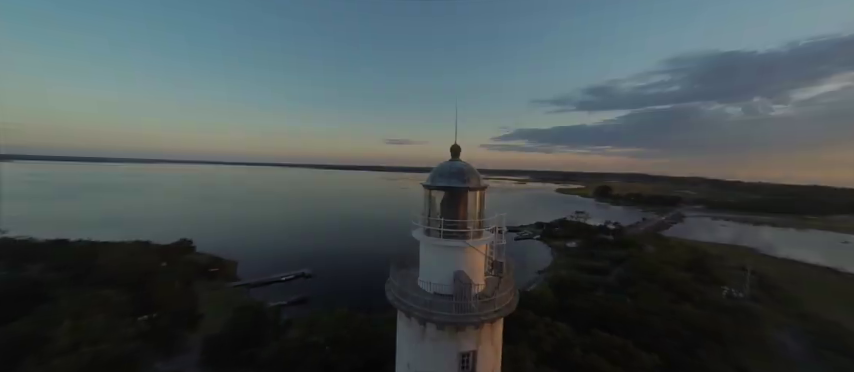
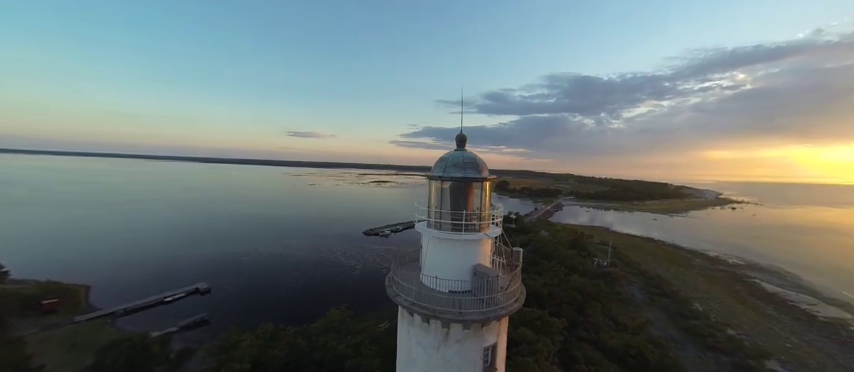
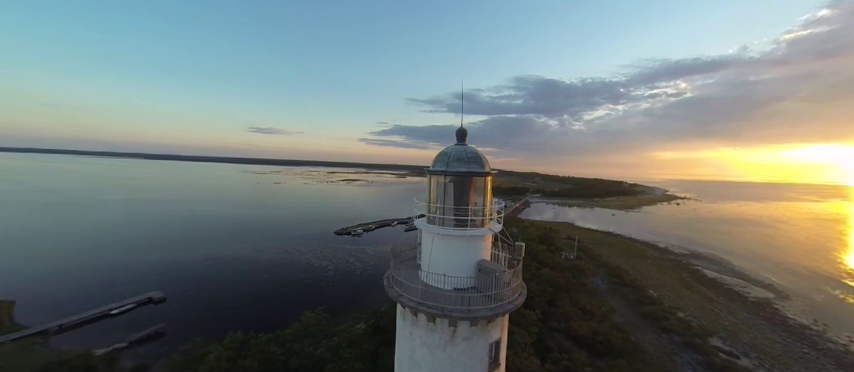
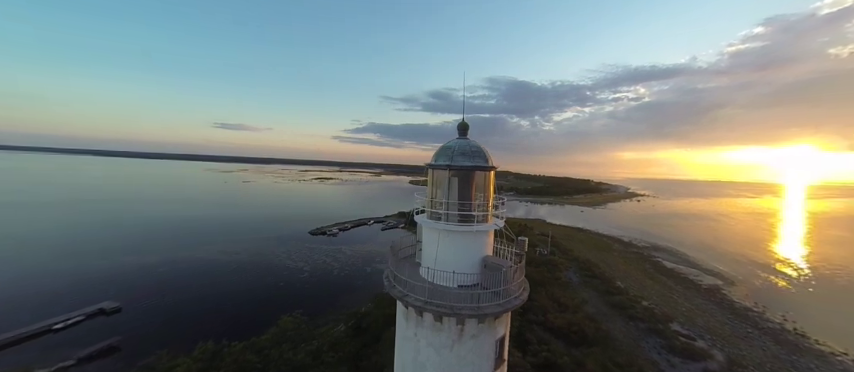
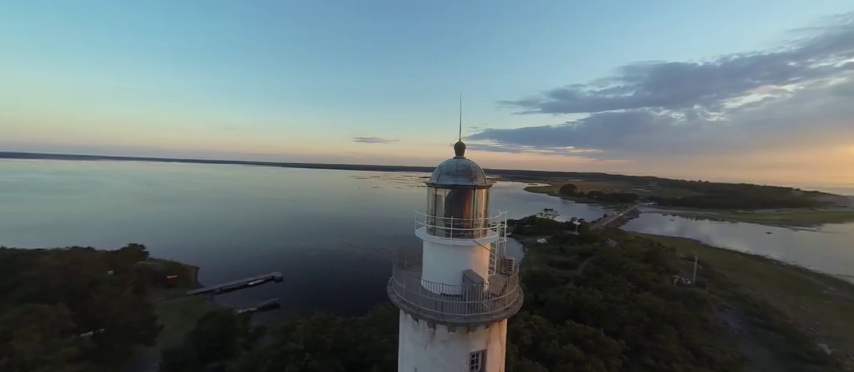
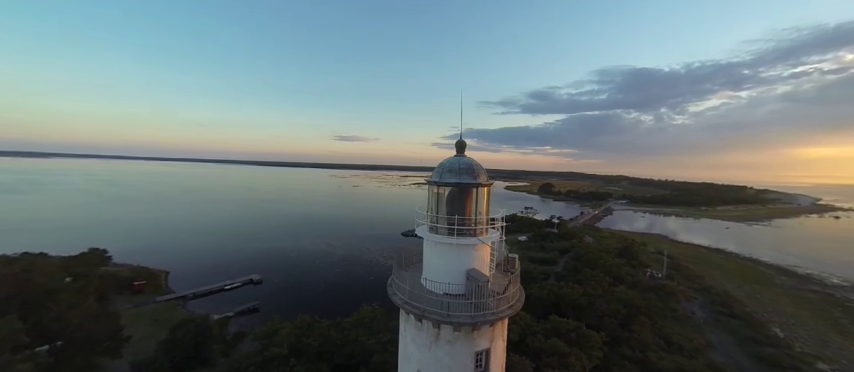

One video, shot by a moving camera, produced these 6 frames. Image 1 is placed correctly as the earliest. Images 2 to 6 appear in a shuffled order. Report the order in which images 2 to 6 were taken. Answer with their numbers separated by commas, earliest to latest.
5, 6, 2, 3, 4
